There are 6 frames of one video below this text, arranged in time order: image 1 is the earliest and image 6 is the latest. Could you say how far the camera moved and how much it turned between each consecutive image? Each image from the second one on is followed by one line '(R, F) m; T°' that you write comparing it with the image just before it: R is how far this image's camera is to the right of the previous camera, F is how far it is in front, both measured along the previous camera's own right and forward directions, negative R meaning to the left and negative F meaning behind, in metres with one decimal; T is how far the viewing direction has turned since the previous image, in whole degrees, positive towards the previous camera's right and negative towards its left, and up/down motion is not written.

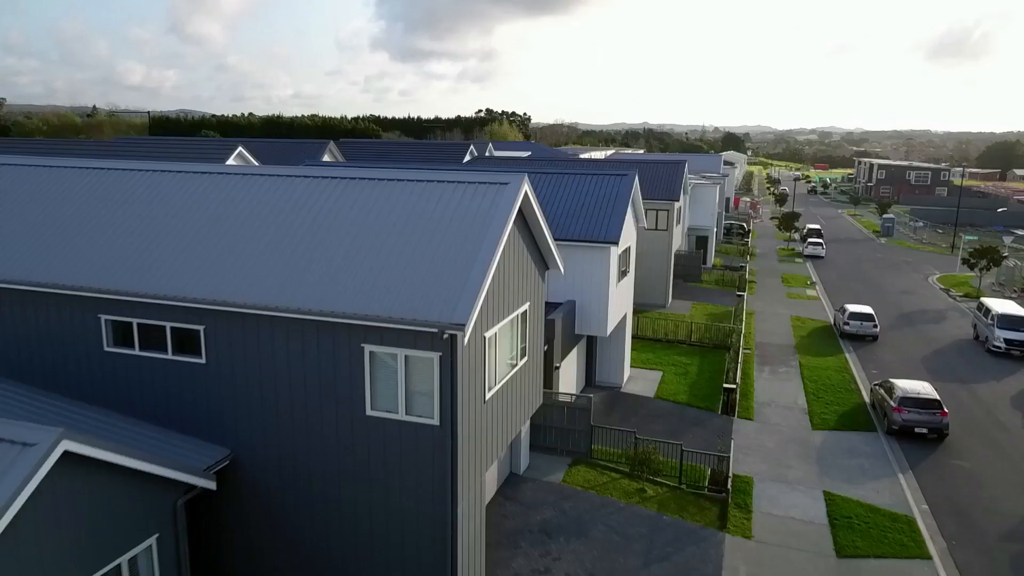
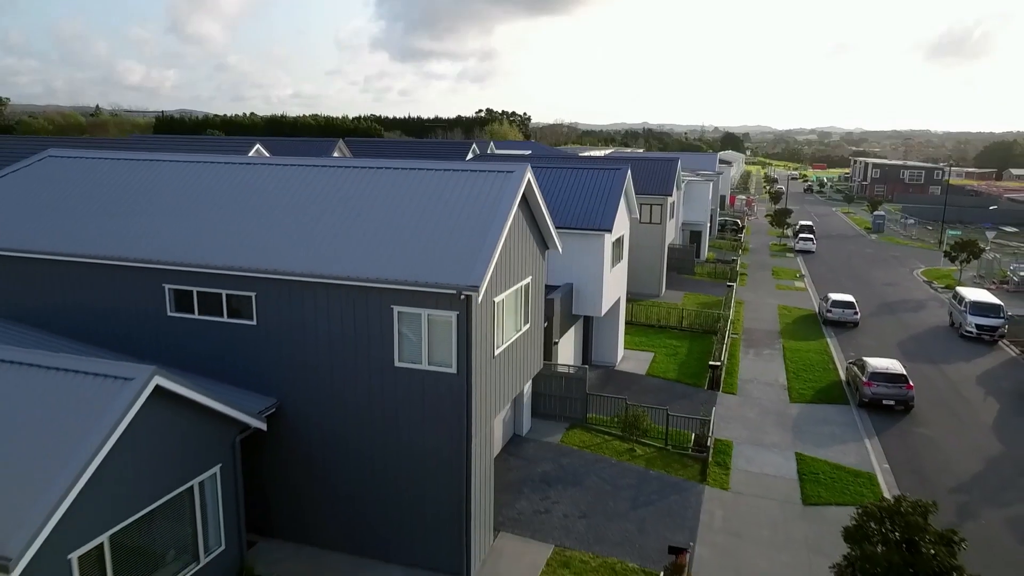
(-0.1, -1.9) m; 0°
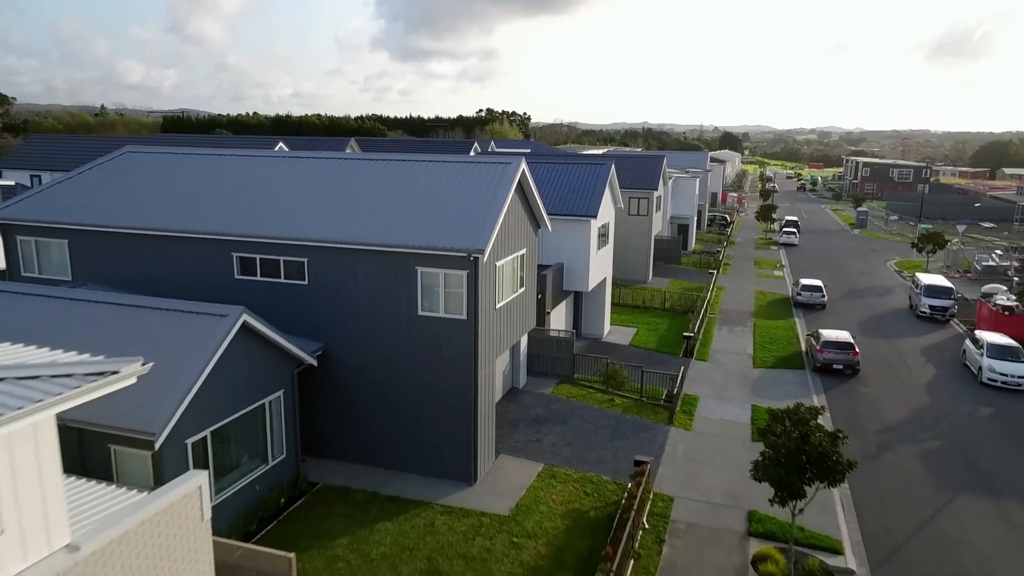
(0.0, -3.3) m; 0°
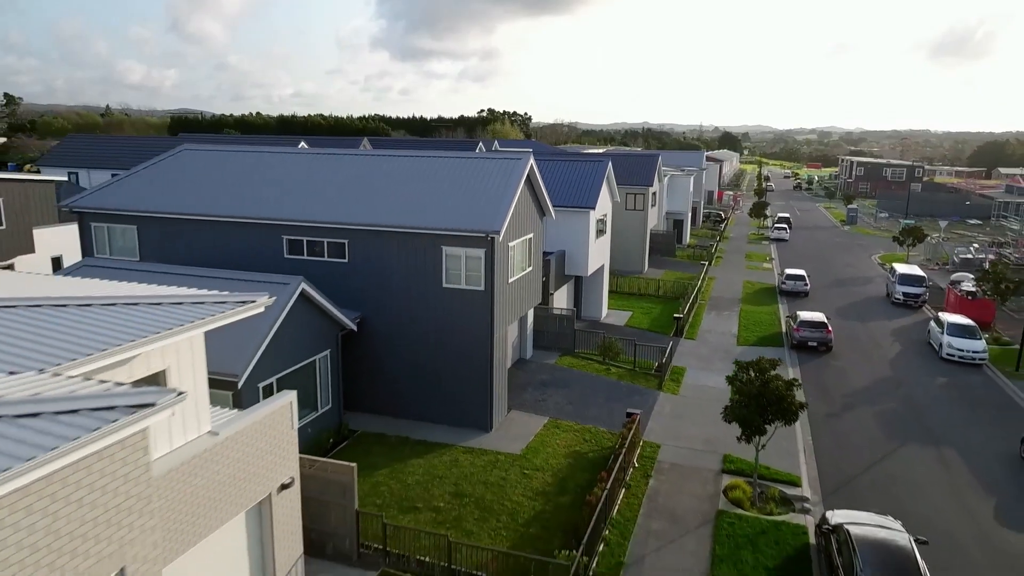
(-0.2, -2.8) m; 0°
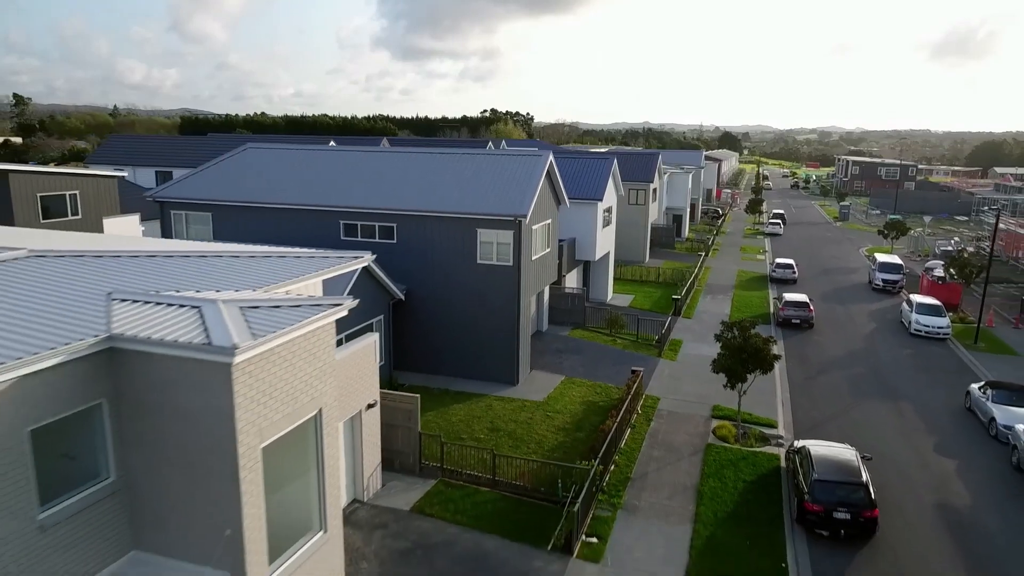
(-0.6, -3.5) m; 0°
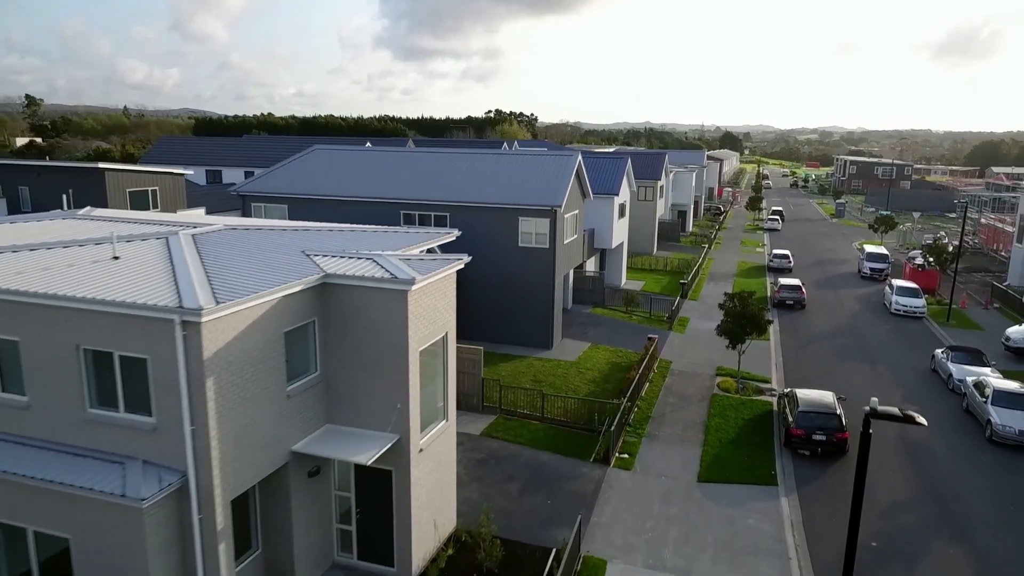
(-1.0, -4.1) m; 0°
